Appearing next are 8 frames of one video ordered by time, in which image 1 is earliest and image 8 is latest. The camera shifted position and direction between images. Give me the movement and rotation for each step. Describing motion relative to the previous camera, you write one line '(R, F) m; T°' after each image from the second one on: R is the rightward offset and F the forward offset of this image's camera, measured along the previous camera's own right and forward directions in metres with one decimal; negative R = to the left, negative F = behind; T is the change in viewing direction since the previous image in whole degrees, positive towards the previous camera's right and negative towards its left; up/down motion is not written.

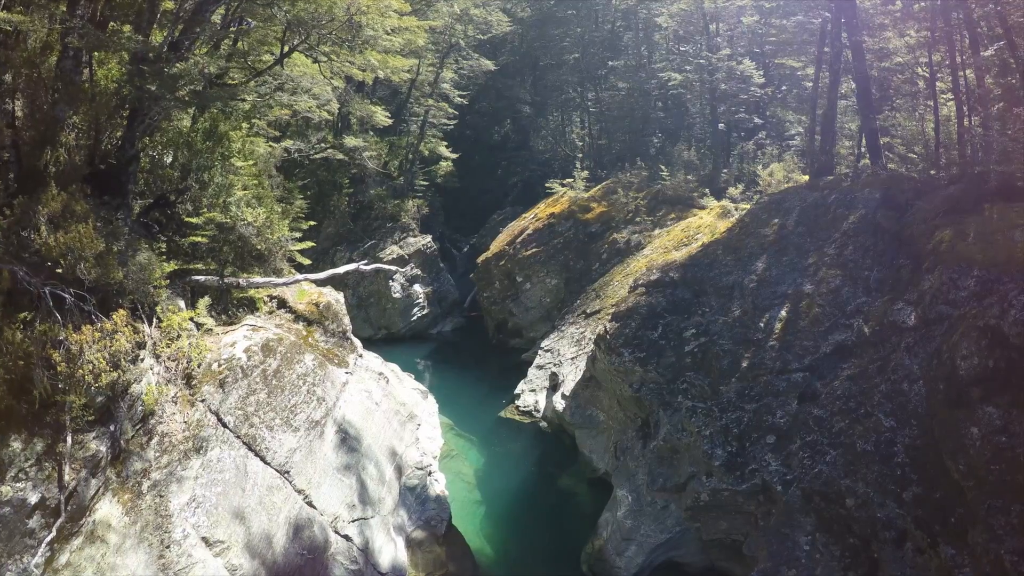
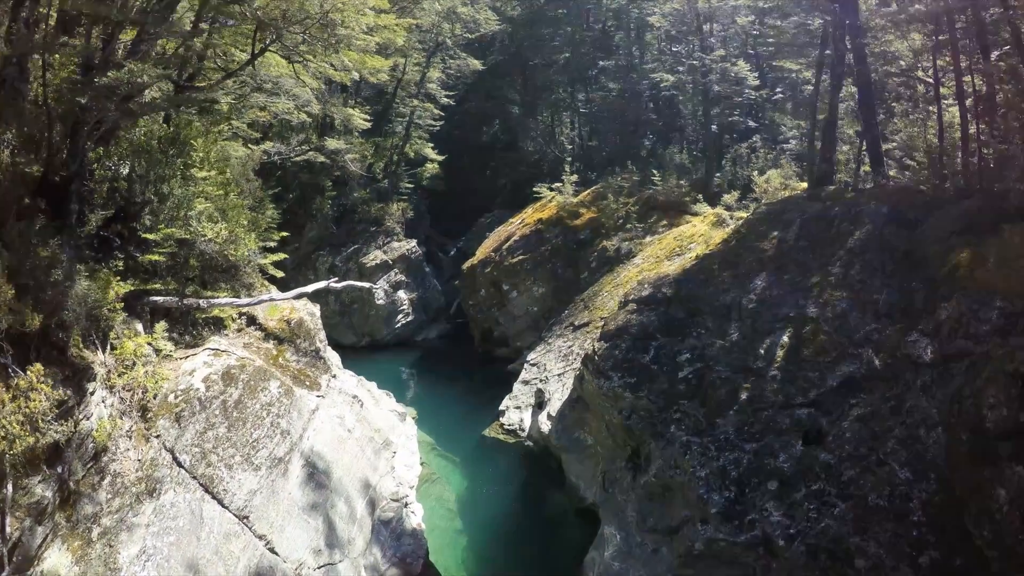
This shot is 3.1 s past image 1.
(+0.1, +0.7) m; +1°
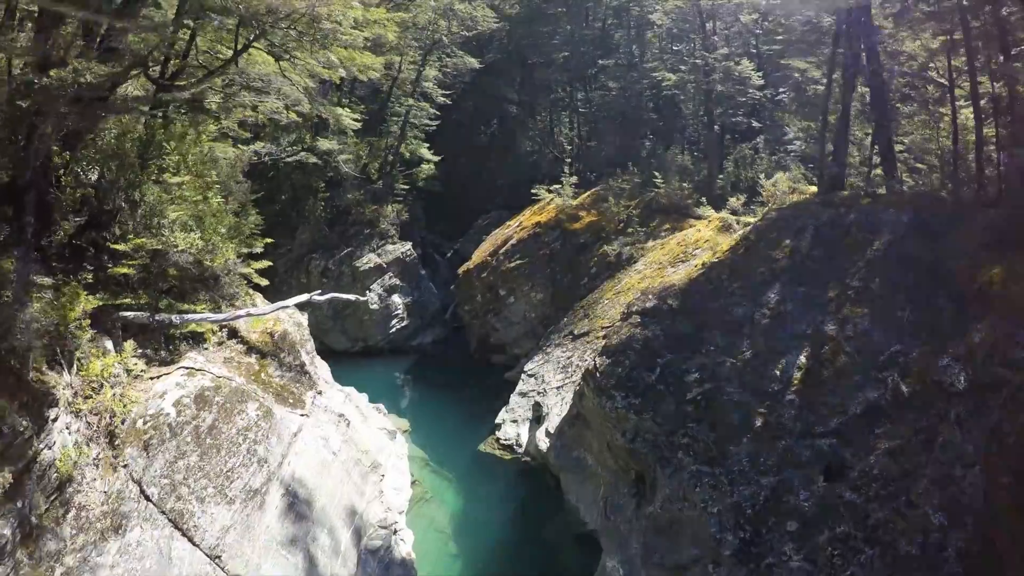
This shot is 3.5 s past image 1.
(0.0, +0.7) m; 0°
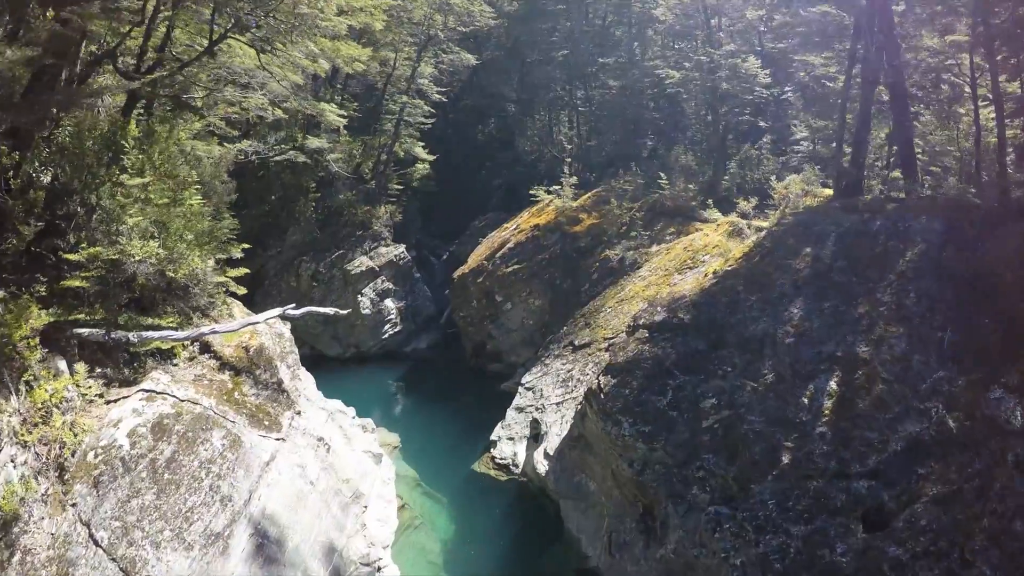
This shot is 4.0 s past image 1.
(0.0, +0.9) m; 0°
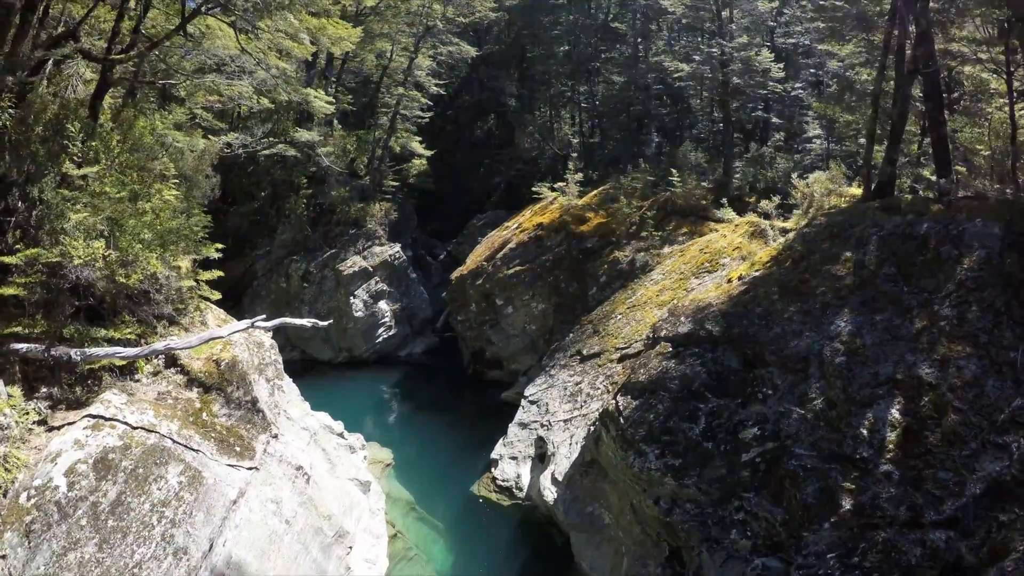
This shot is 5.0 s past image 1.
(-0.1, +1.2) m; 0°
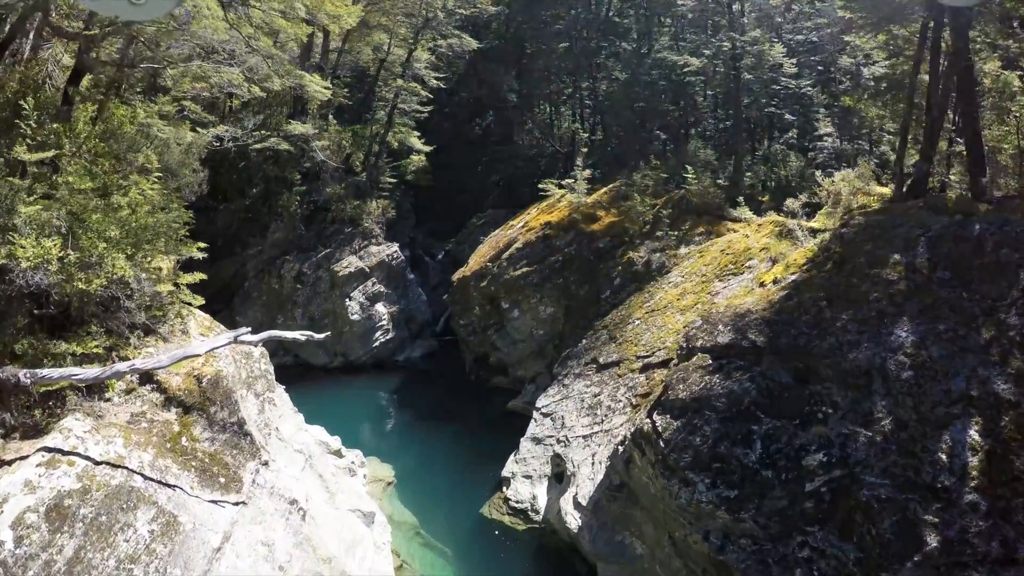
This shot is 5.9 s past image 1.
(-0.3, +1.1) m; +1°
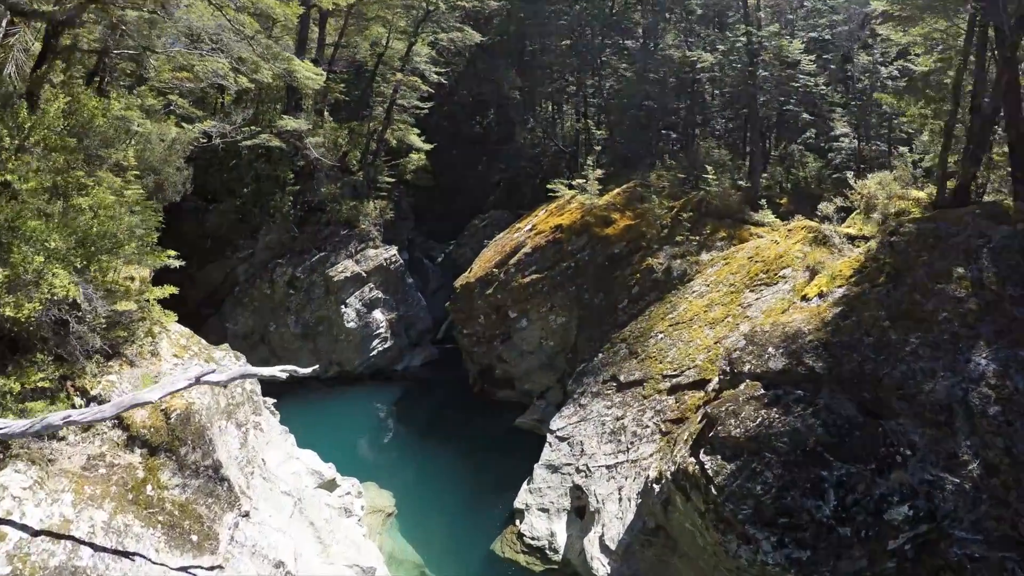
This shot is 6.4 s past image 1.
(-0.3, +1.2) m; 0°
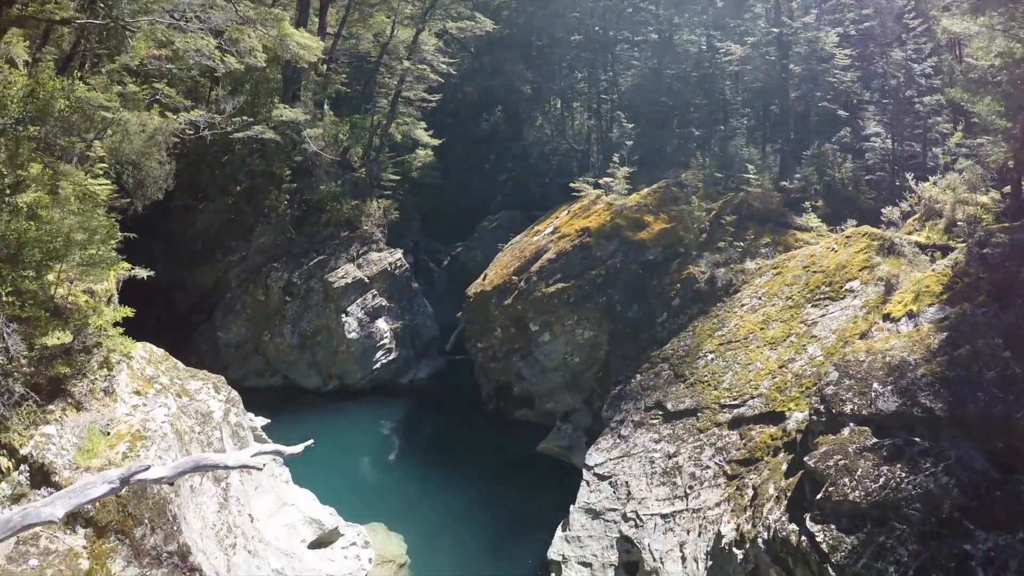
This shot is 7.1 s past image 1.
(-0.5, +1.6) m; 0°
